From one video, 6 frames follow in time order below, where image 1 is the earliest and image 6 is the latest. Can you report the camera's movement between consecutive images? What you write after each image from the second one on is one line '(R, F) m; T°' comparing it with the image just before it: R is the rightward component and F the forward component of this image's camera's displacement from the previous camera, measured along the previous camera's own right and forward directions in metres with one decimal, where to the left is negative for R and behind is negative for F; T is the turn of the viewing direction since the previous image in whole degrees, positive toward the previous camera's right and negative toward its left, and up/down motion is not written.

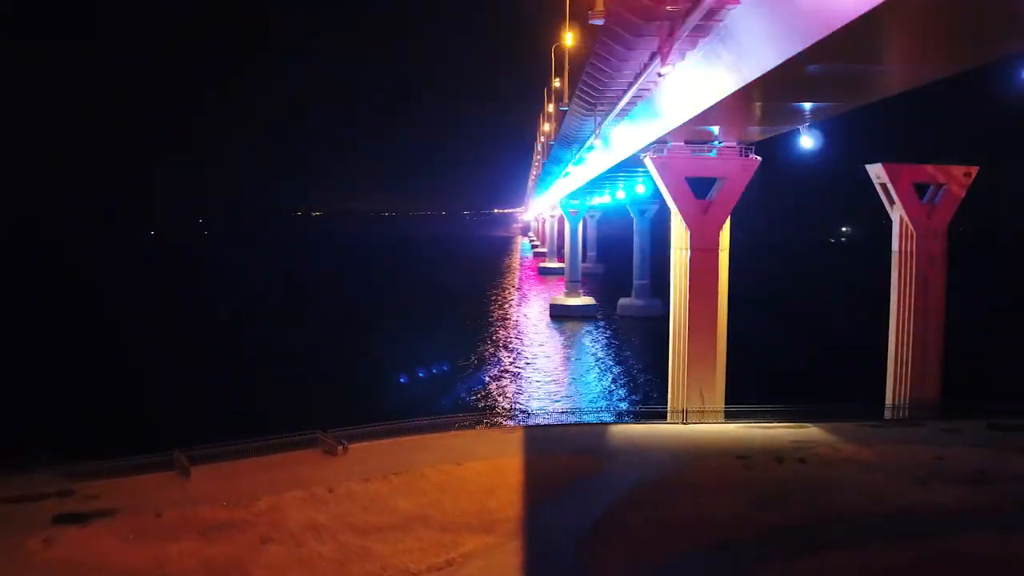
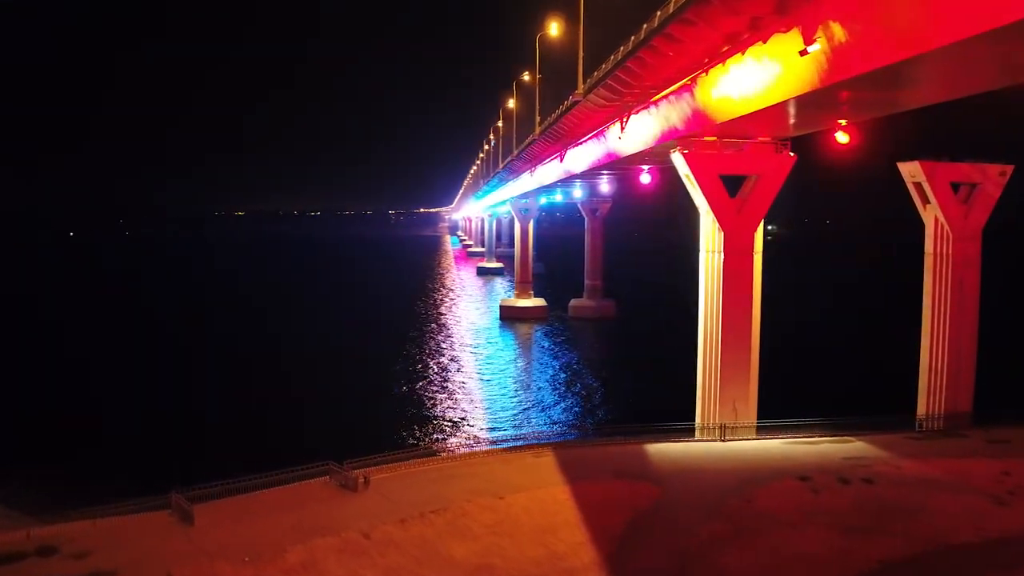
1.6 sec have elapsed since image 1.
(-1.8, +1.5) m; +6°
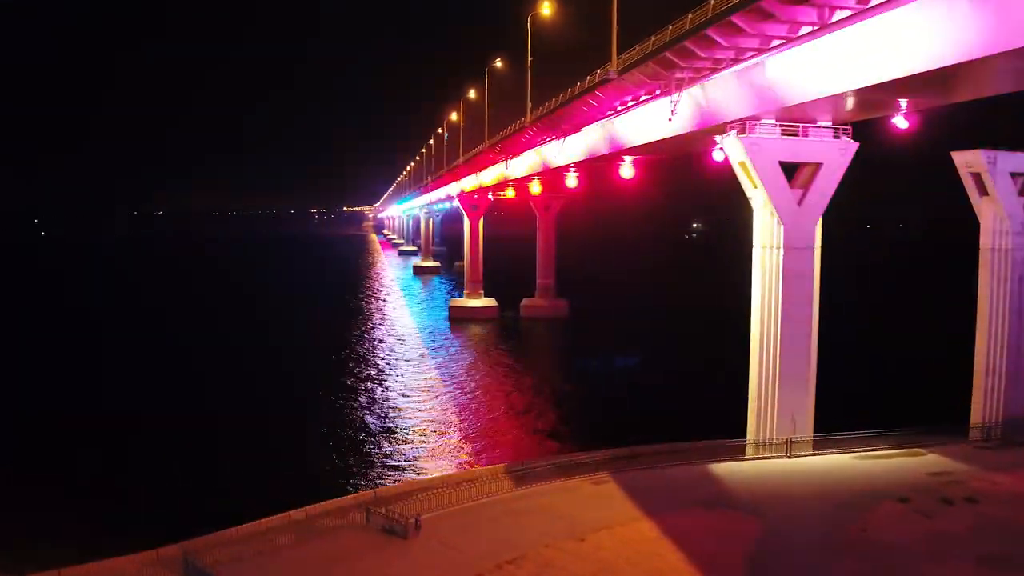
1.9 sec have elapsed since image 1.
(-1.9, +1.8) m; +6°
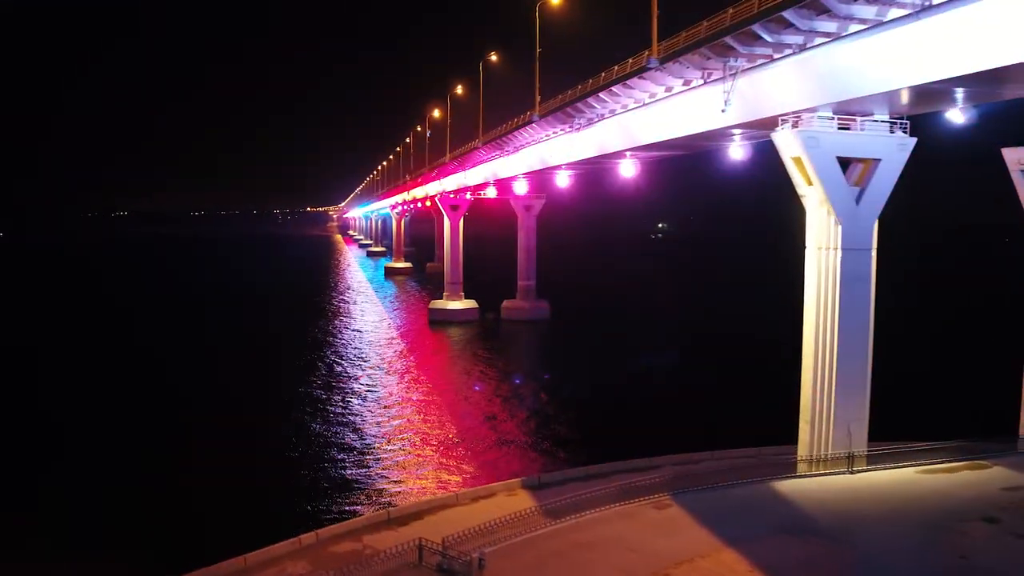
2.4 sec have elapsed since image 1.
(-1.2, +1.0) m; +3°
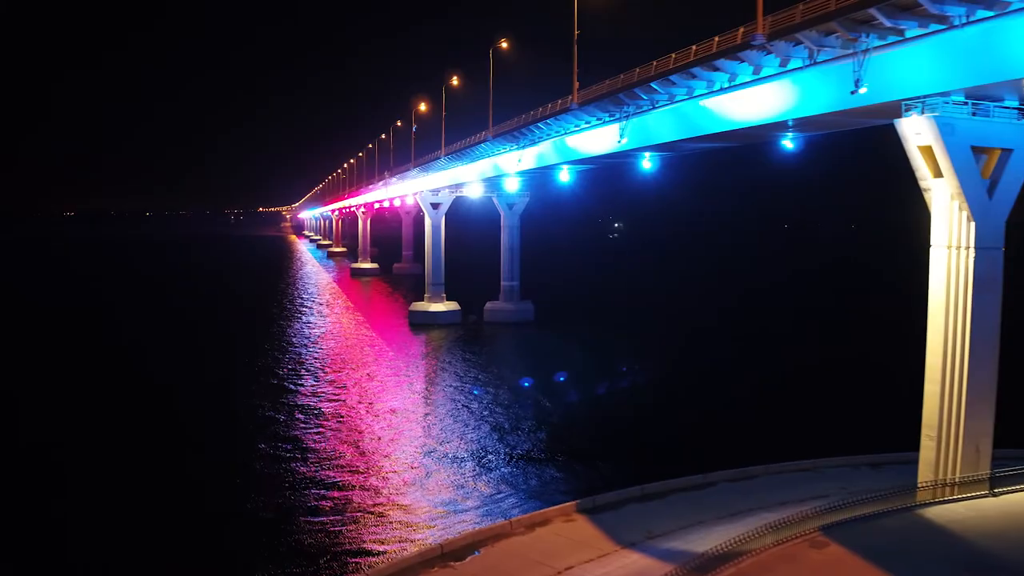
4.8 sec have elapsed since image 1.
(-2.1, +1.6) m; +4°
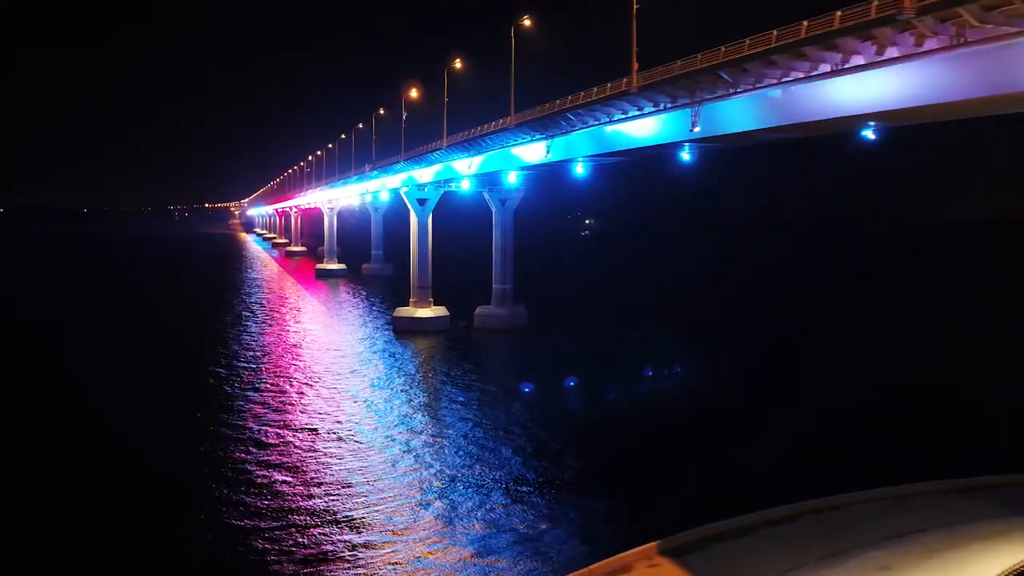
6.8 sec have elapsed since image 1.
(-2.0, +2.2) m; +4°
